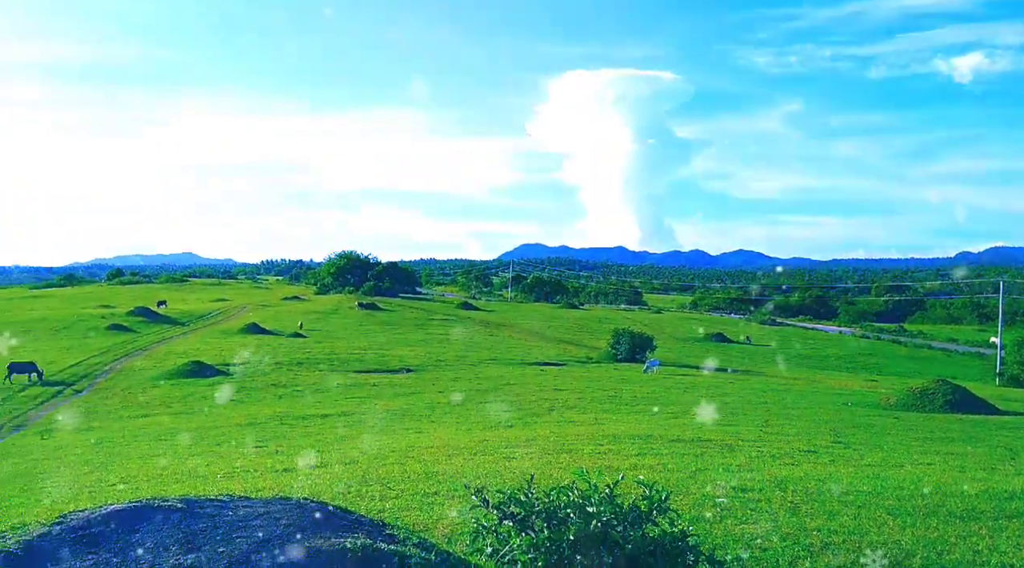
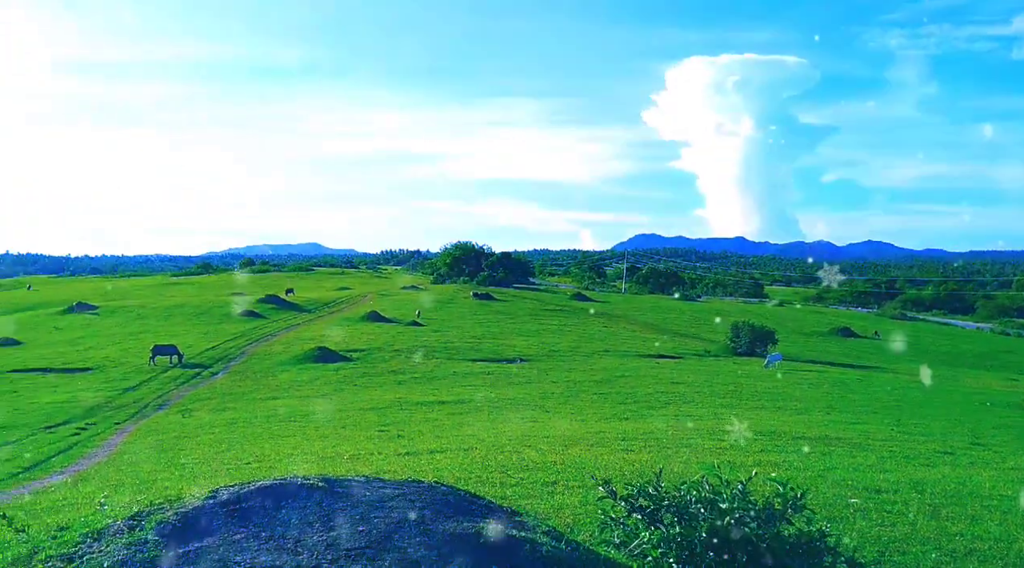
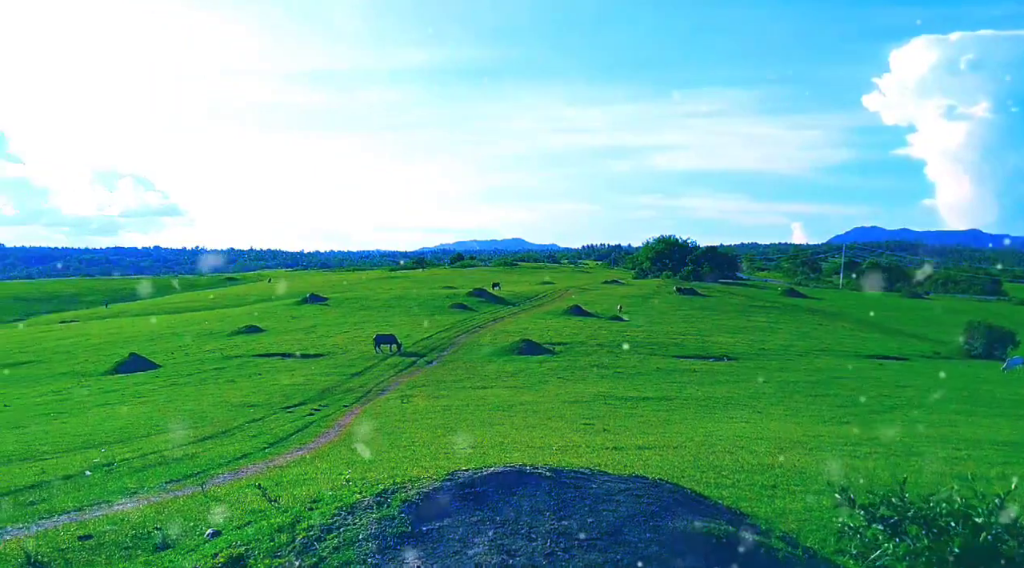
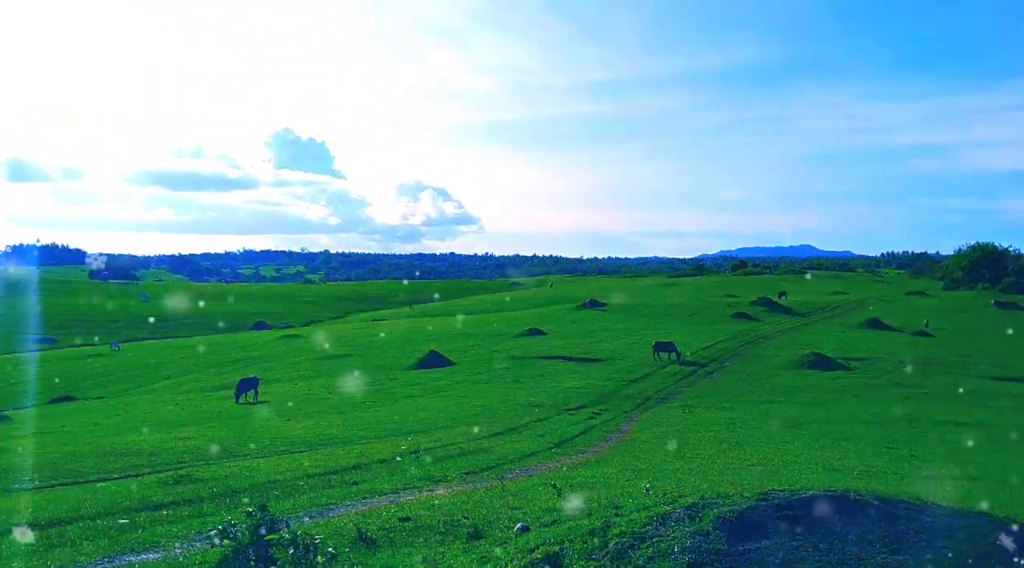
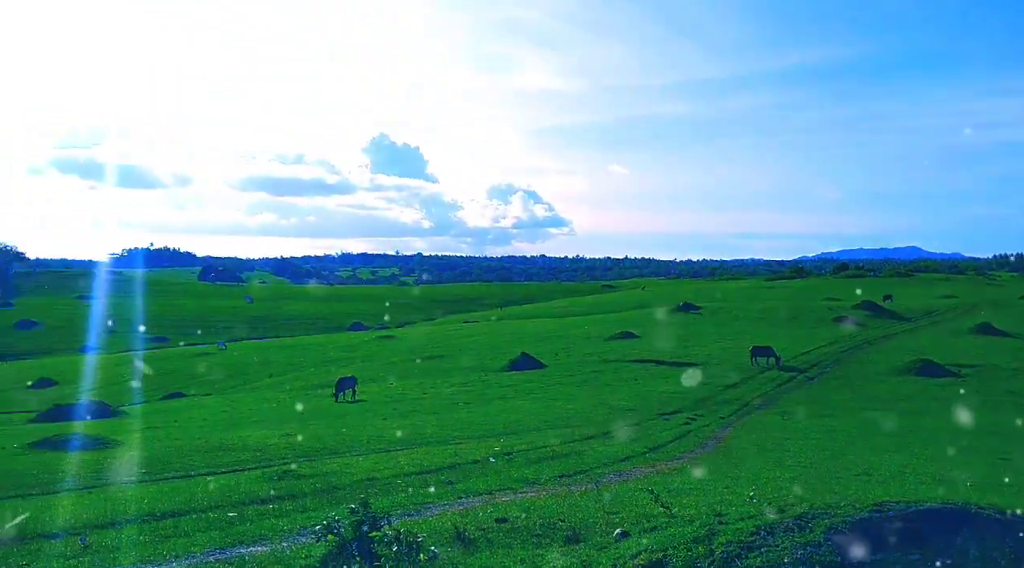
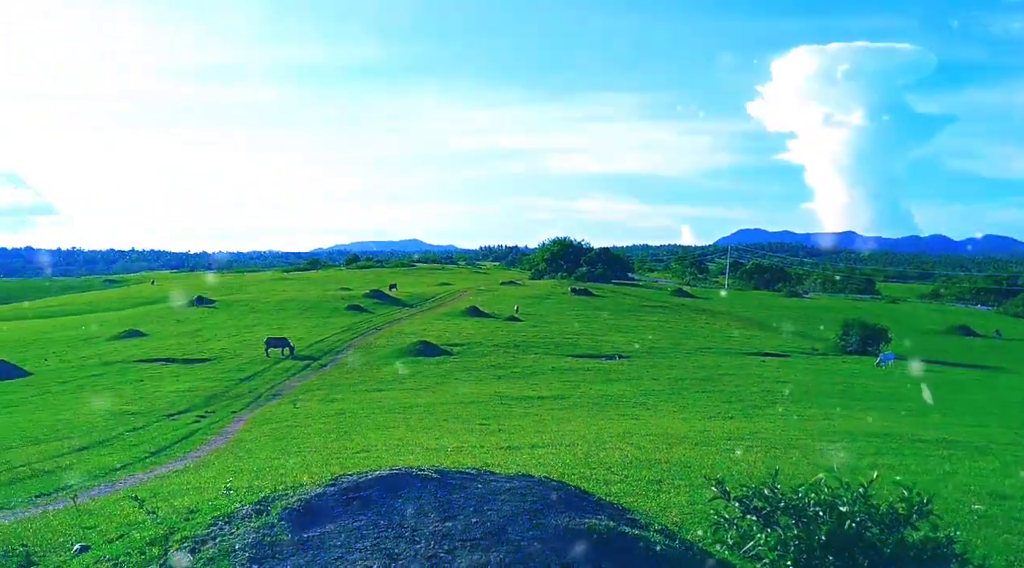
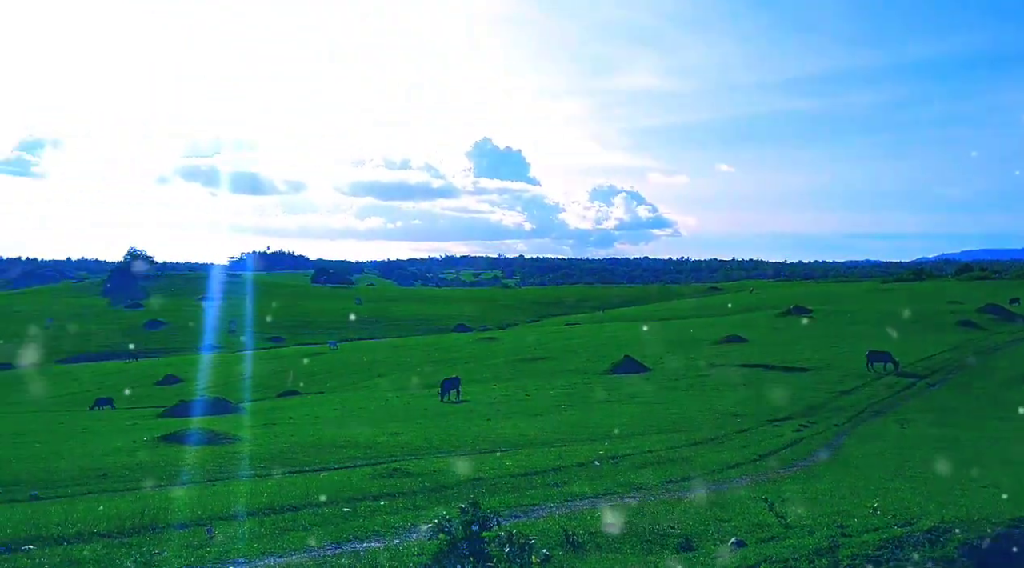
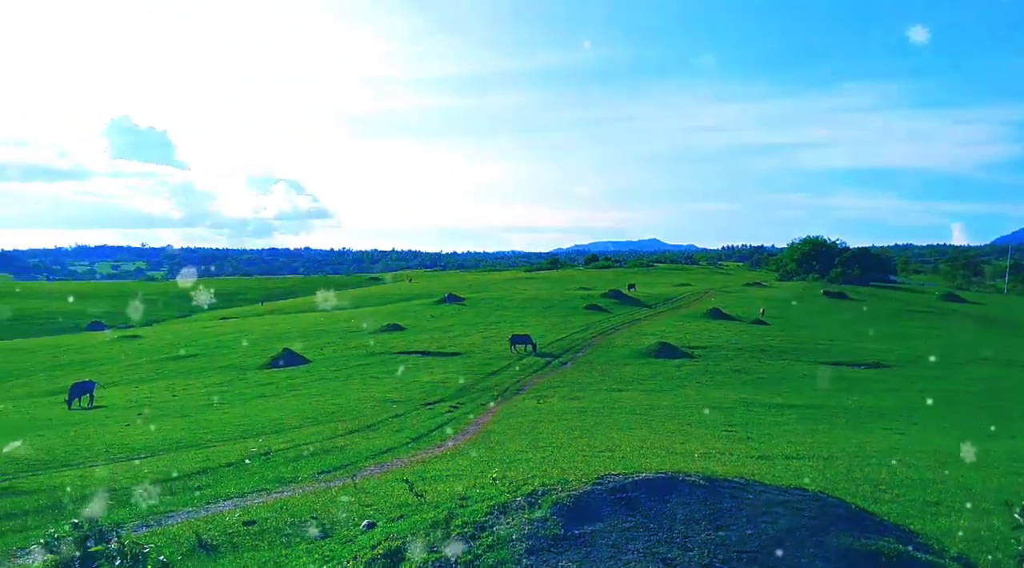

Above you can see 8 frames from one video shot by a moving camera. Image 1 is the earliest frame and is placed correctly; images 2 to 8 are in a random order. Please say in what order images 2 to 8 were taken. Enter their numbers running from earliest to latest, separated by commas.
2, 6, 3, 8, 4, 5, 7
